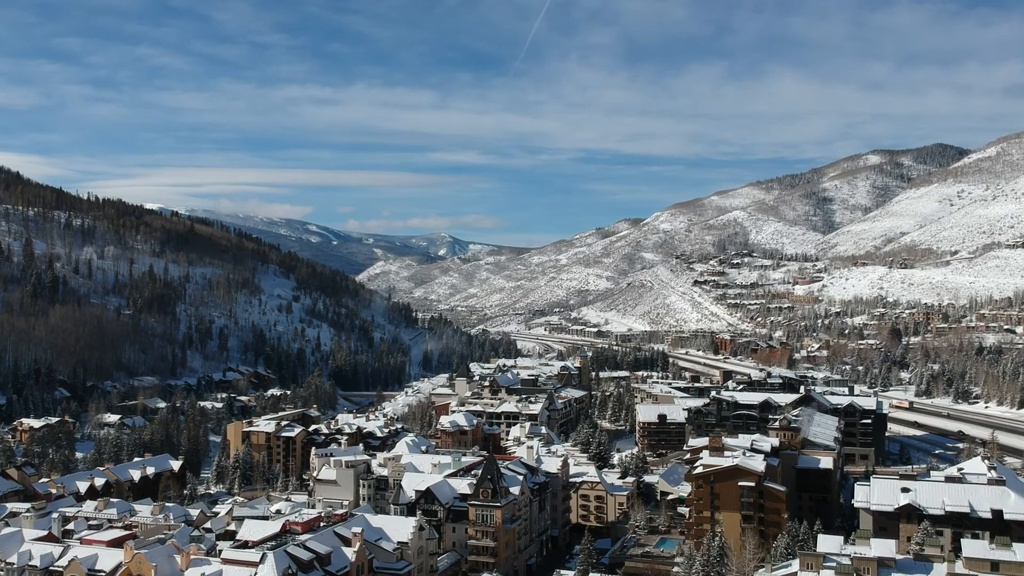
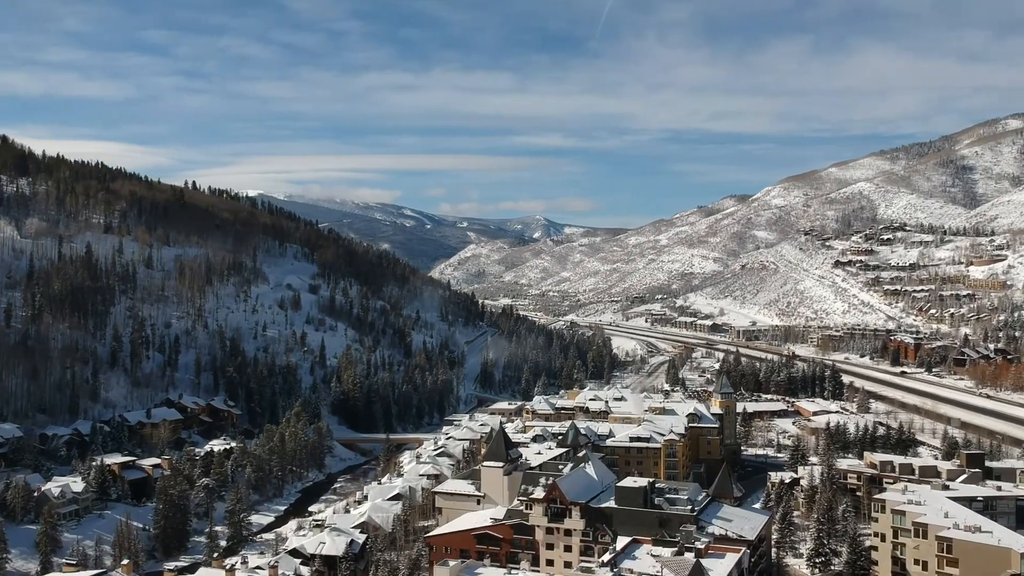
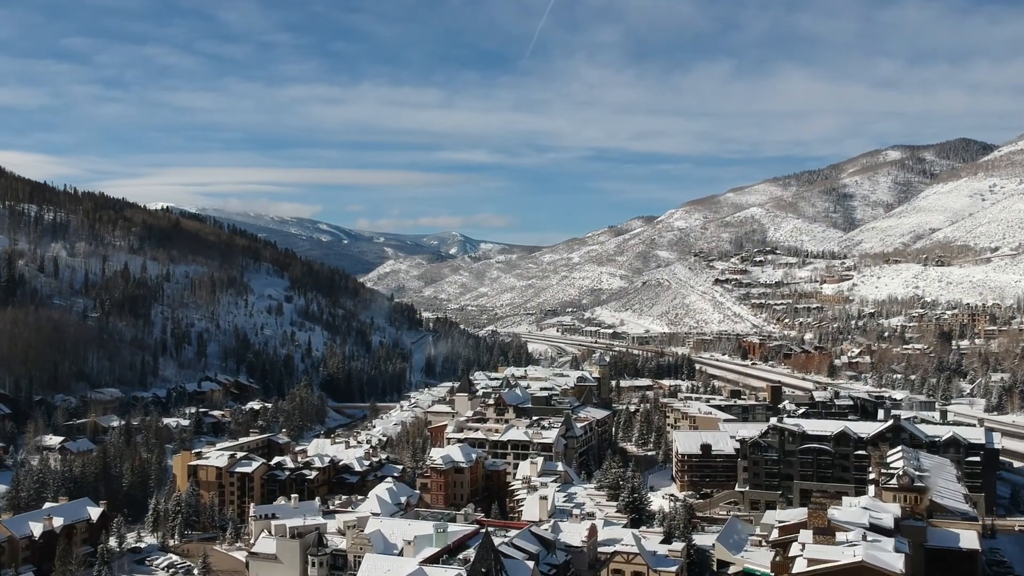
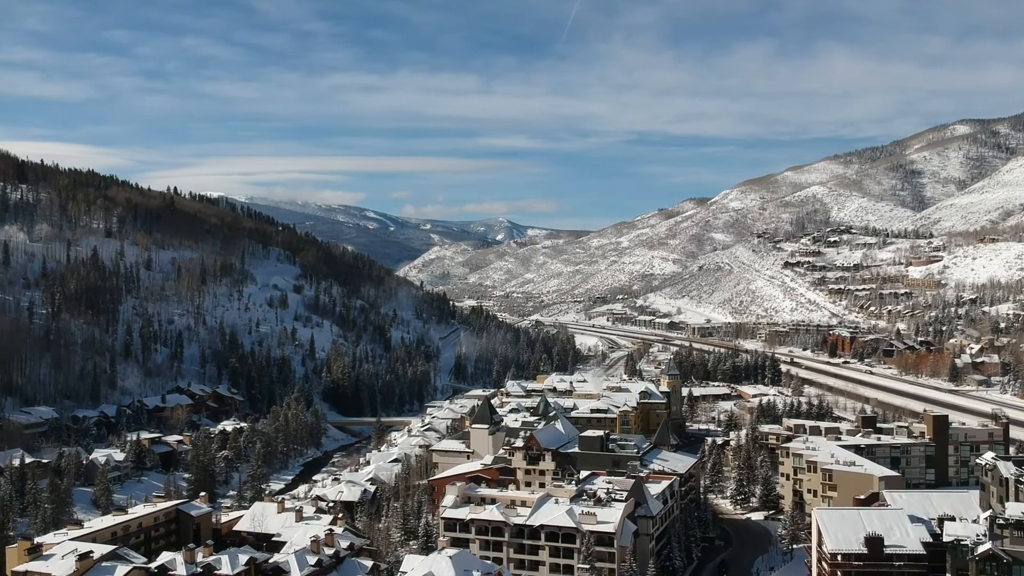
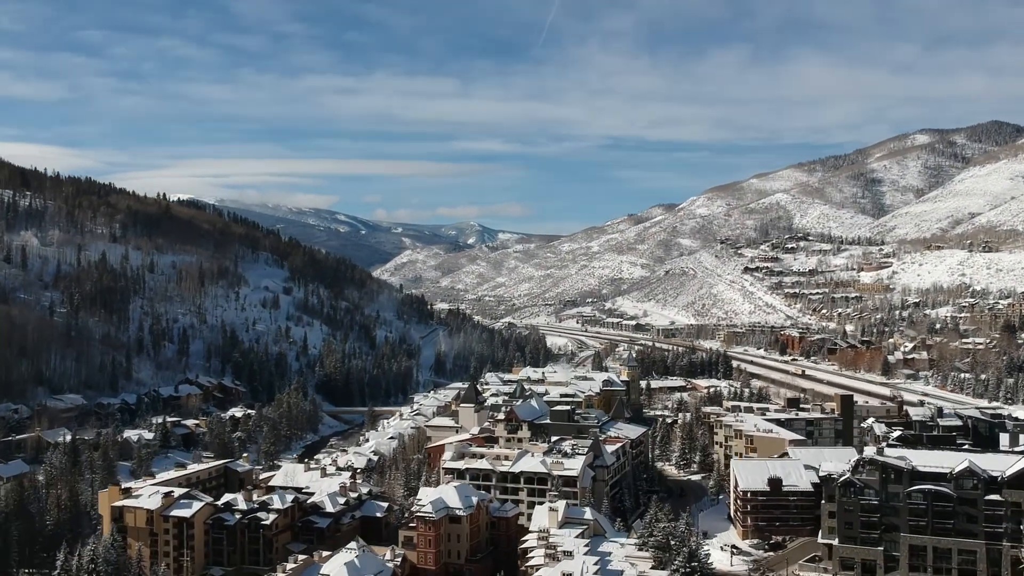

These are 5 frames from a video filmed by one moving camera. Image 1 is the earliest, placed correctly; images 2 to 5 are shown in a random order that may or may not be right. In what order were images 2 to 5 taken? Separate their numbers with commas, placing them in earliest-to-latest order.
3, 5, 4, 2
